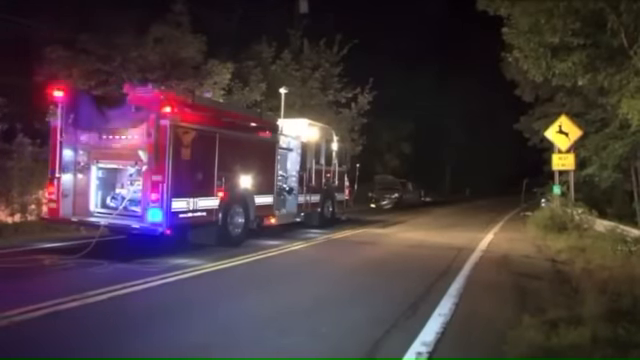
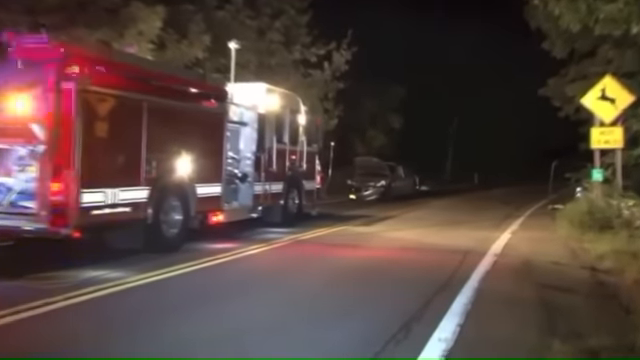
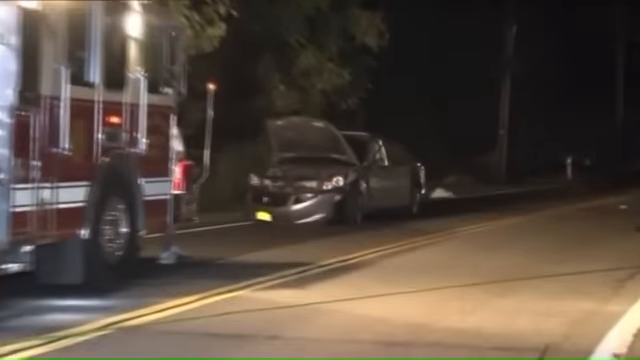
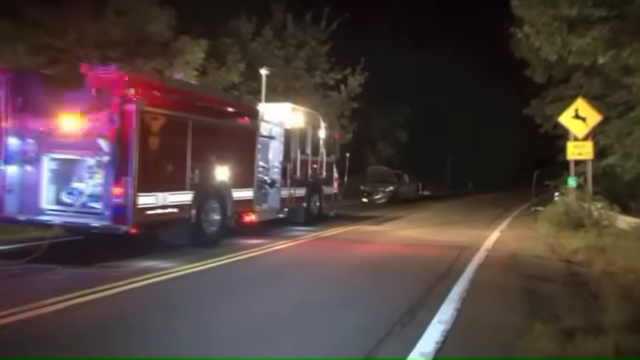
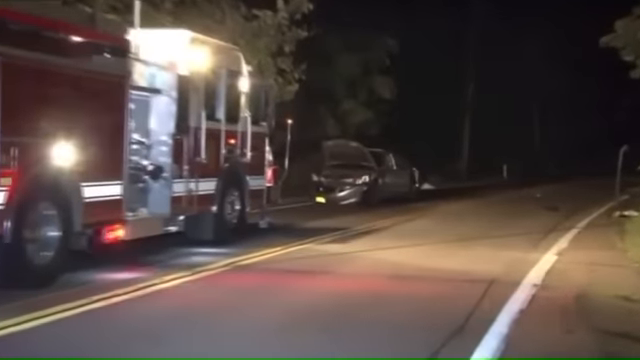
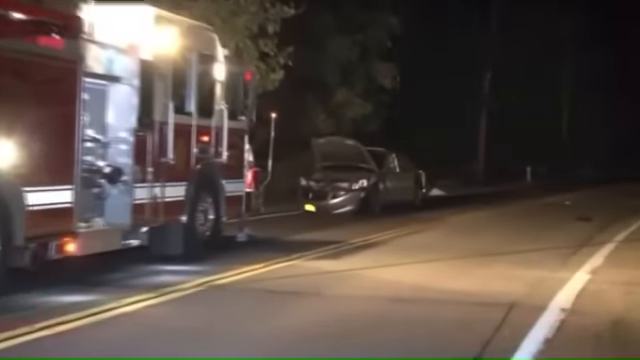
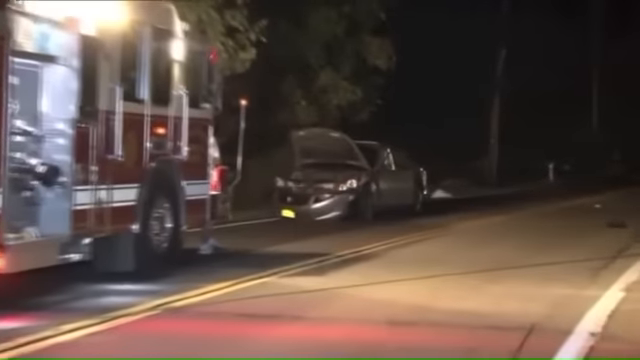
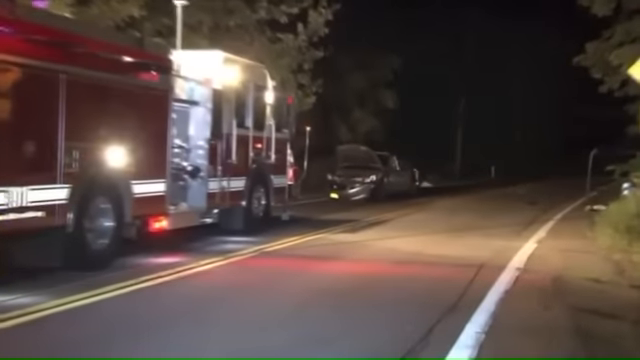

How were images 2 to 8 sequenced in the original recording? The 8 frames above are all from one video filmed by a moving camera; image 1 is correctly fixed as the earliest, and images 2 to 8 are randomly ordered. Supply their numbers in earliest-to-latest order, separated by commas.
4, 2, 8, 5, 6, 7, 3
